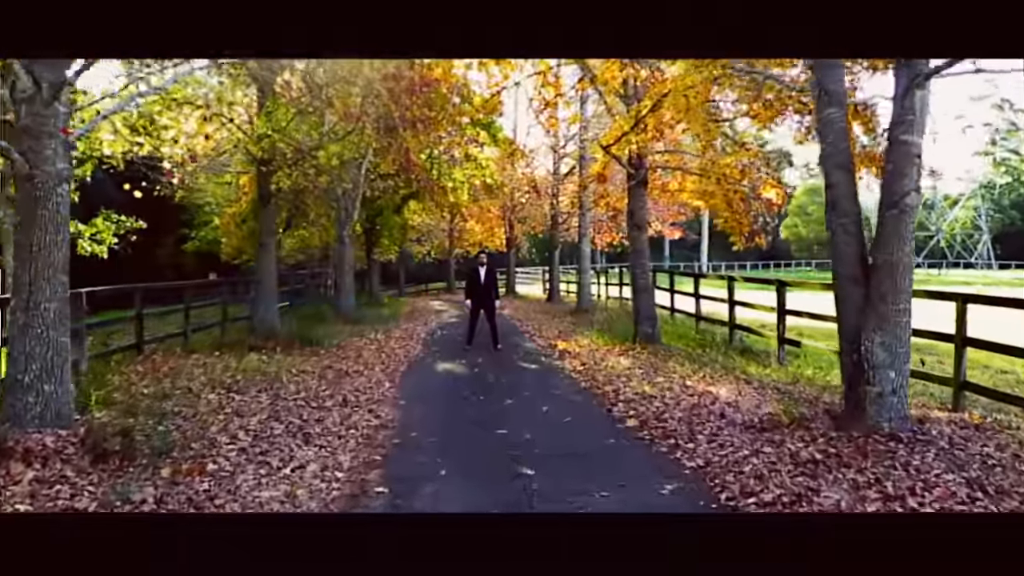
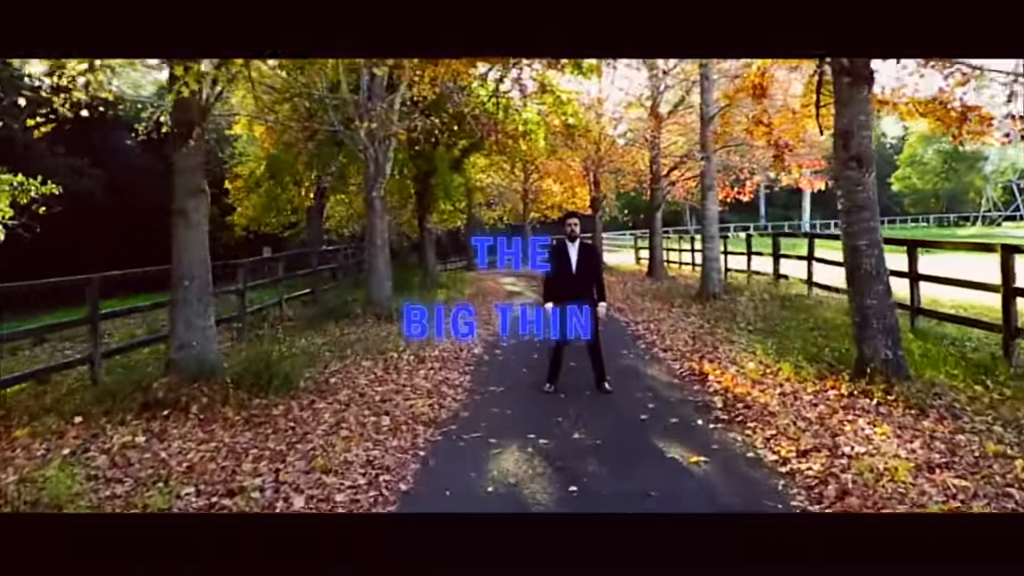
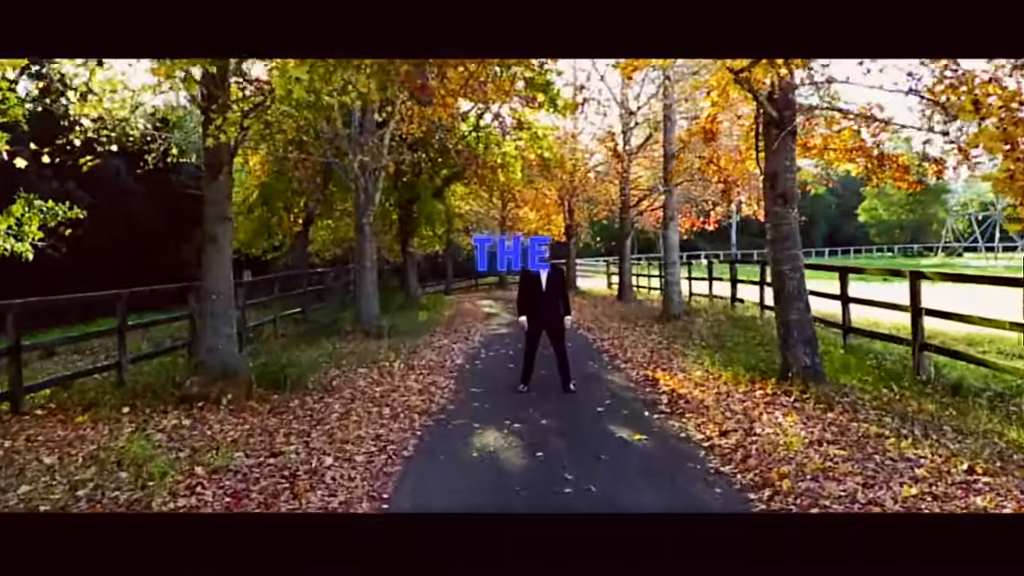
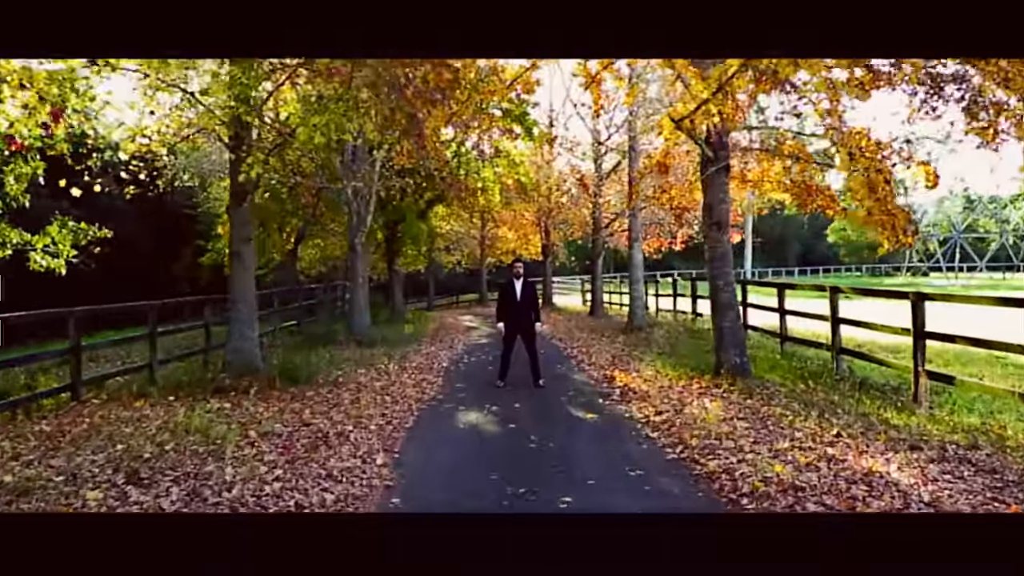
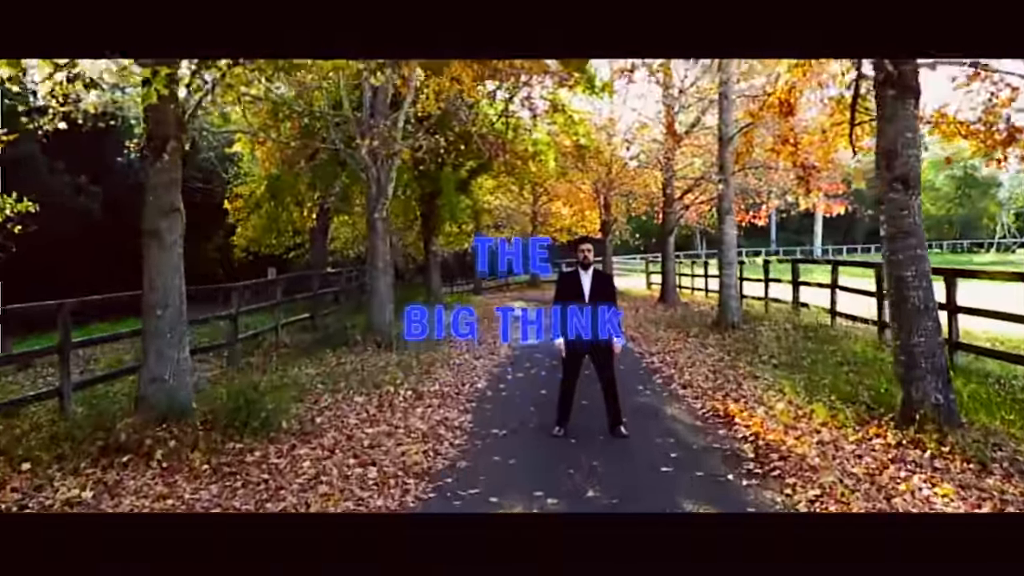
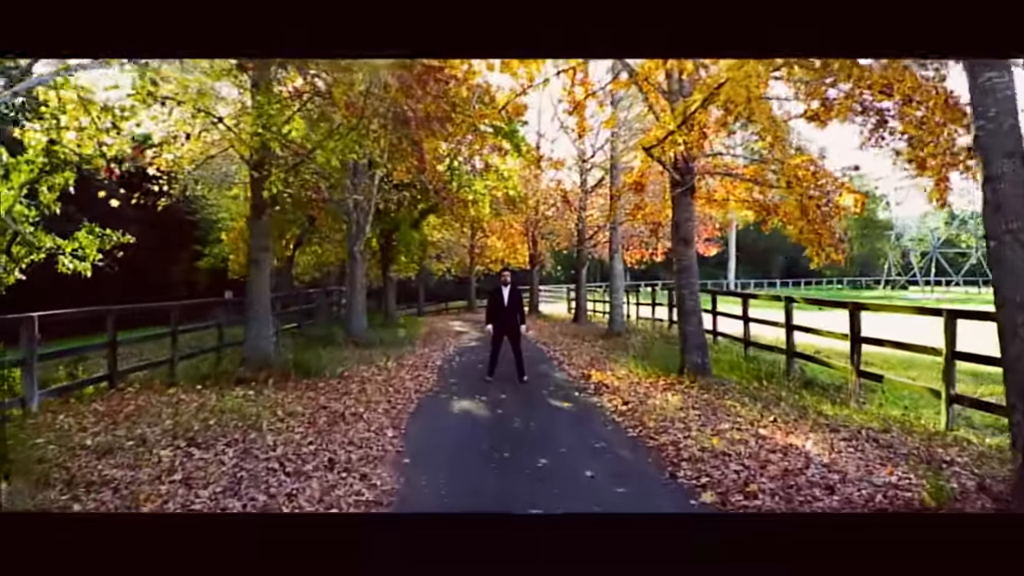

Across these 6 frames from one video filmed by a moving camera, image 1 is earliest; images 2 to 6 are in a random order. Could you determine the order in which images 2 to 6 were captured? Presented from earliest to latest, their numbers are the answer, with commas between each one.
6, 4, 3, 2, 5
